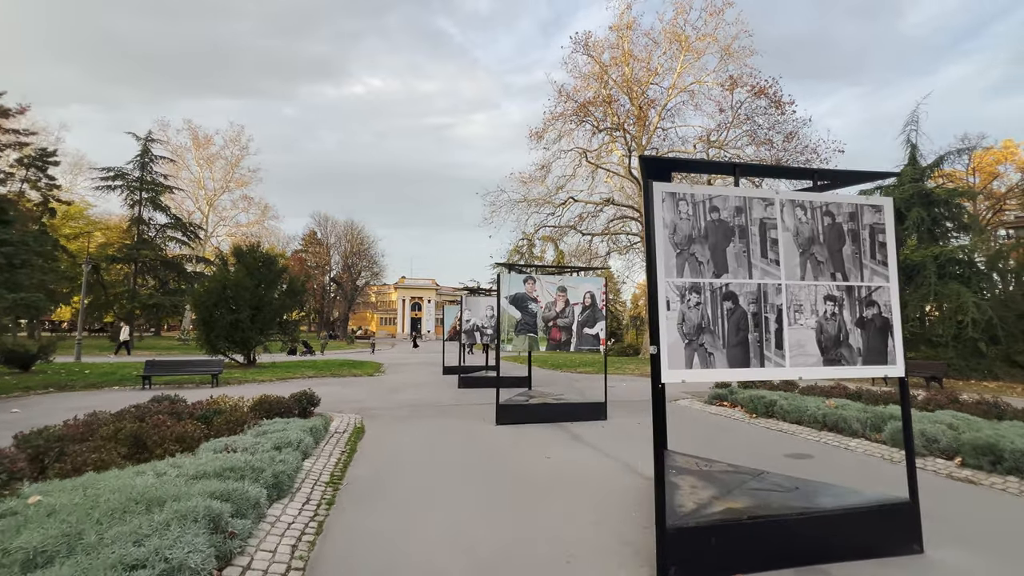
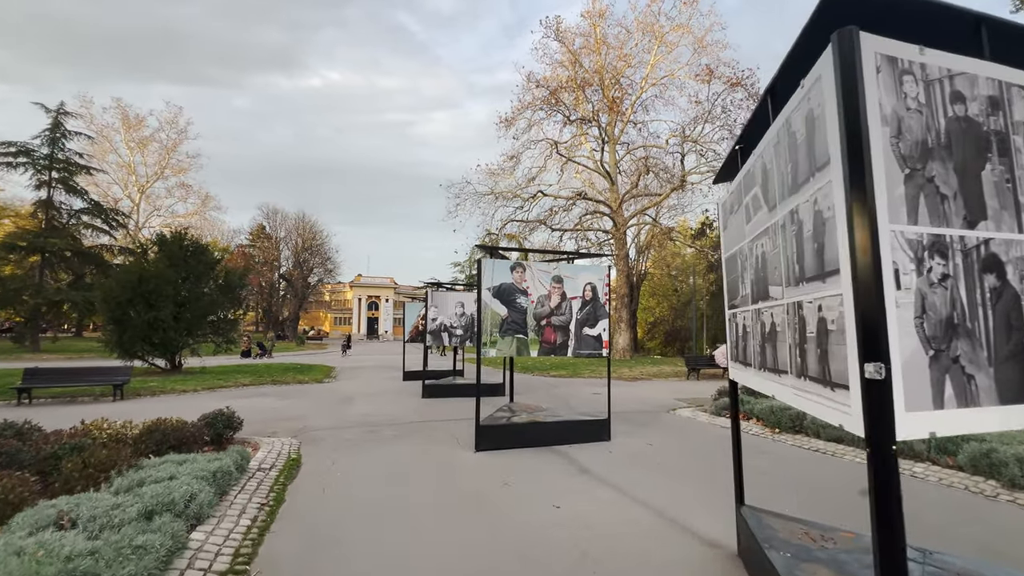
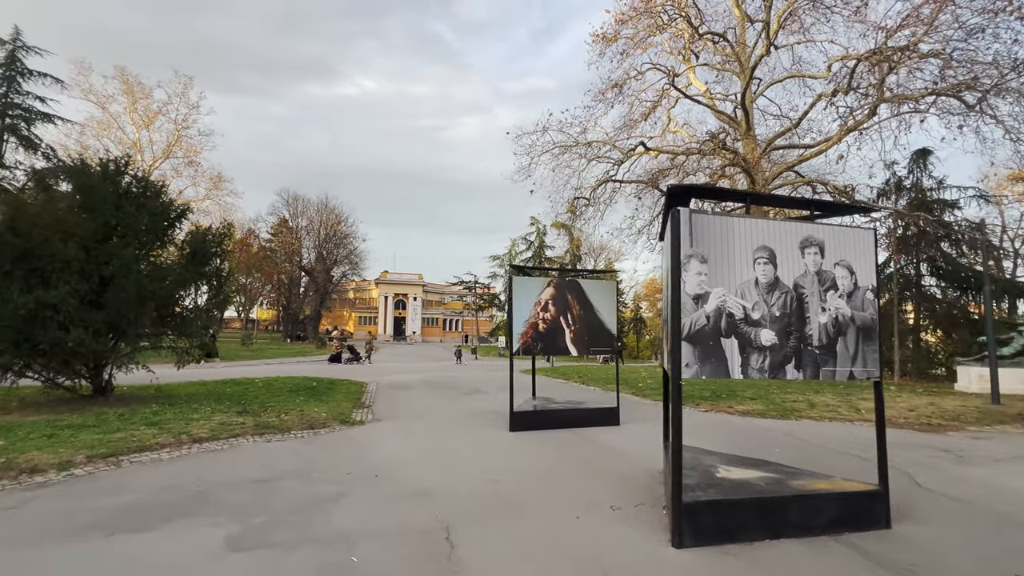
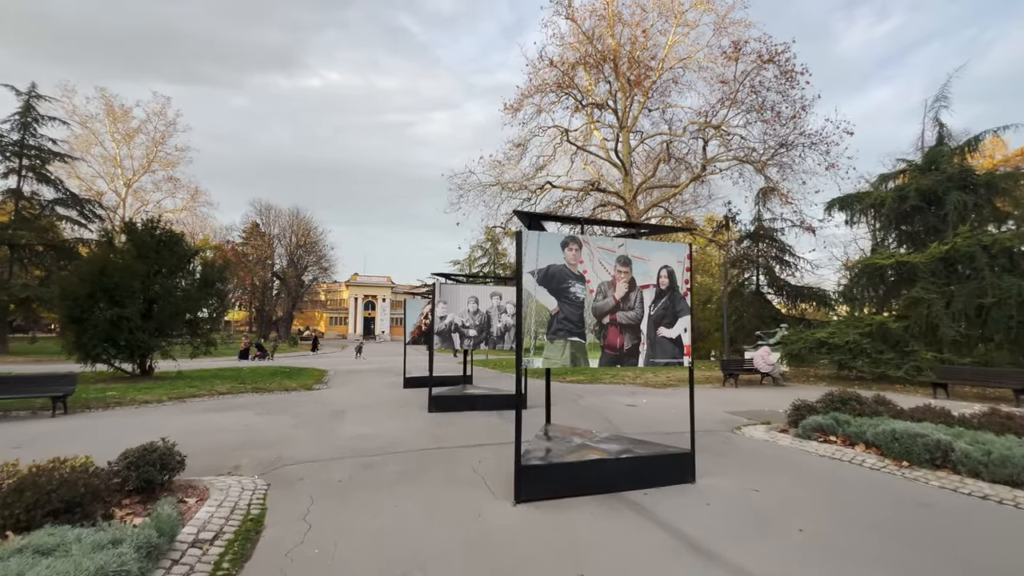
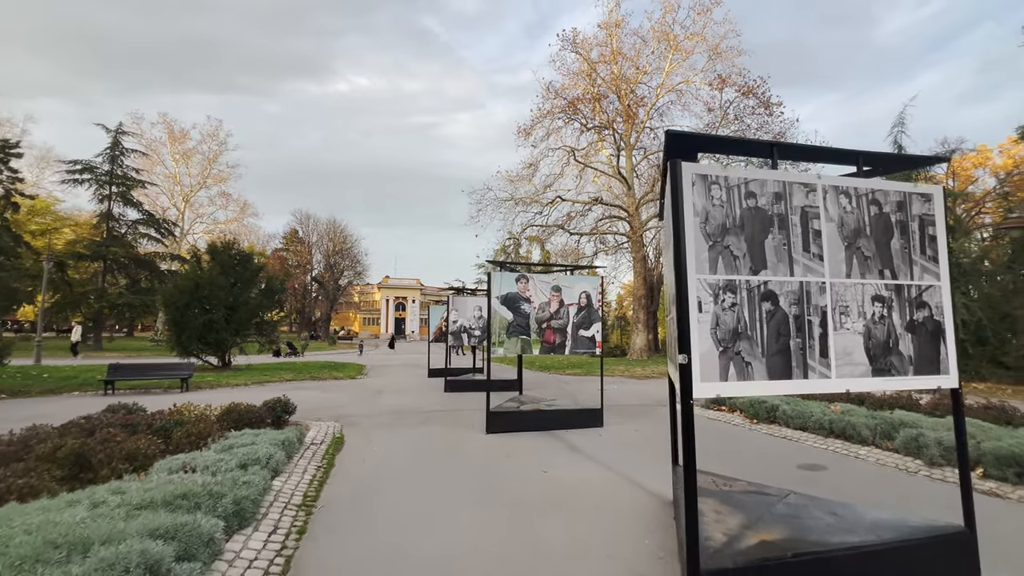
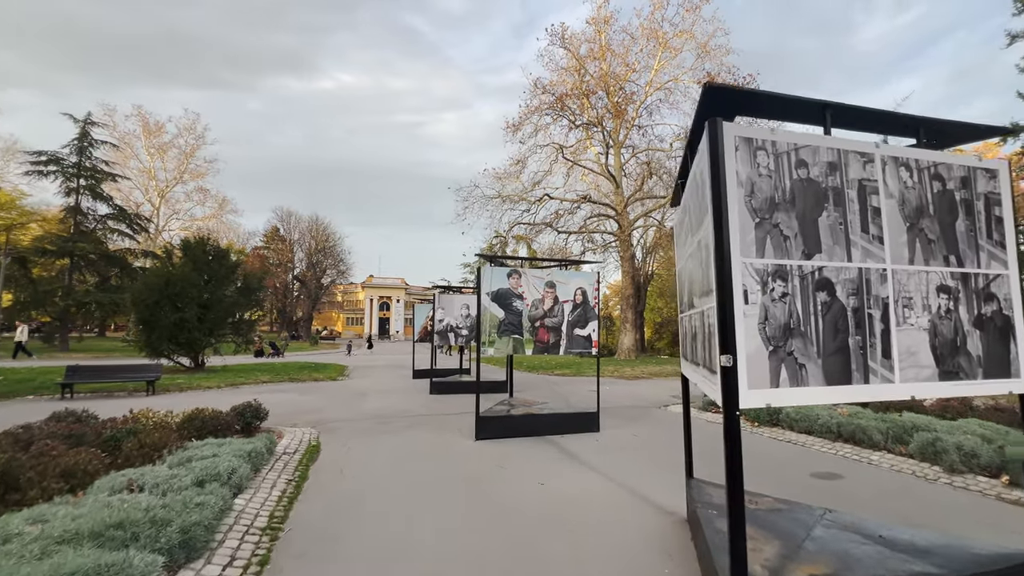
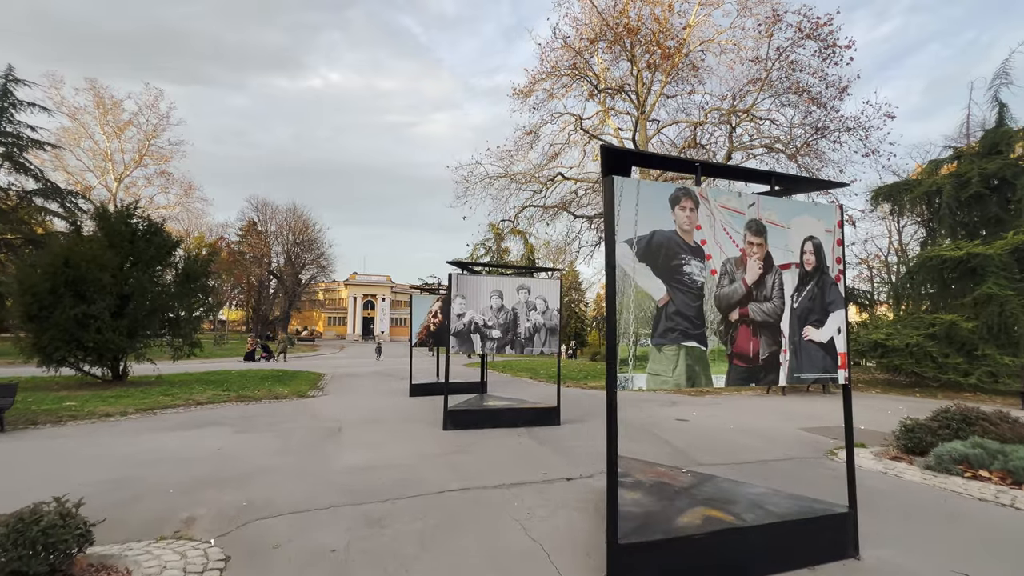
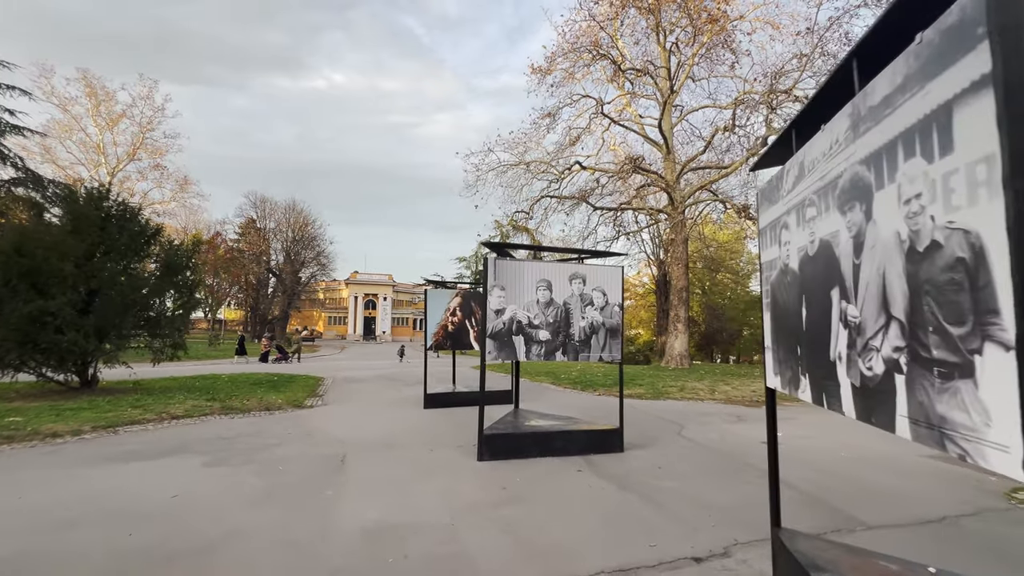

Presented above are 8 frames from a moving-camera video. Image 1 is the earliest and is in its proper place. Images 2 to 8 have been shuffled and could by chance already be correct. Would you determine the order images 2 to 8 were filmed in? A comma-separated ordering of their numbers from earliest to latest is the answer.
5, 6, 2, 4, 7, 8, 3
